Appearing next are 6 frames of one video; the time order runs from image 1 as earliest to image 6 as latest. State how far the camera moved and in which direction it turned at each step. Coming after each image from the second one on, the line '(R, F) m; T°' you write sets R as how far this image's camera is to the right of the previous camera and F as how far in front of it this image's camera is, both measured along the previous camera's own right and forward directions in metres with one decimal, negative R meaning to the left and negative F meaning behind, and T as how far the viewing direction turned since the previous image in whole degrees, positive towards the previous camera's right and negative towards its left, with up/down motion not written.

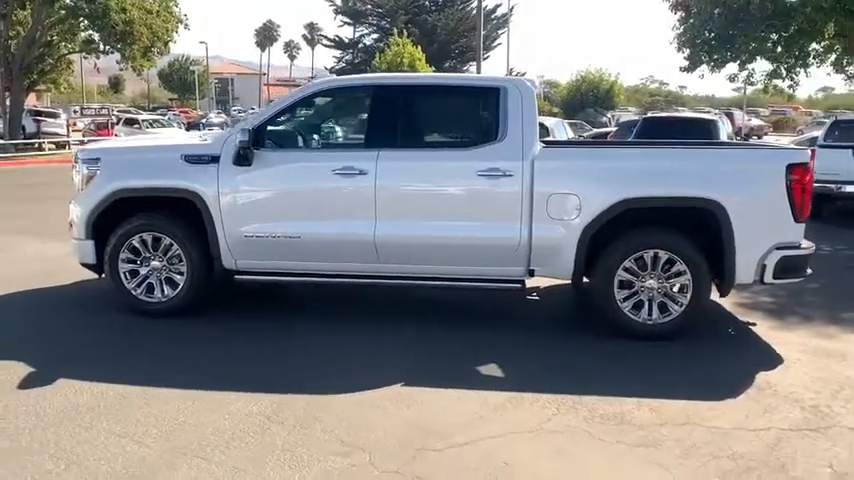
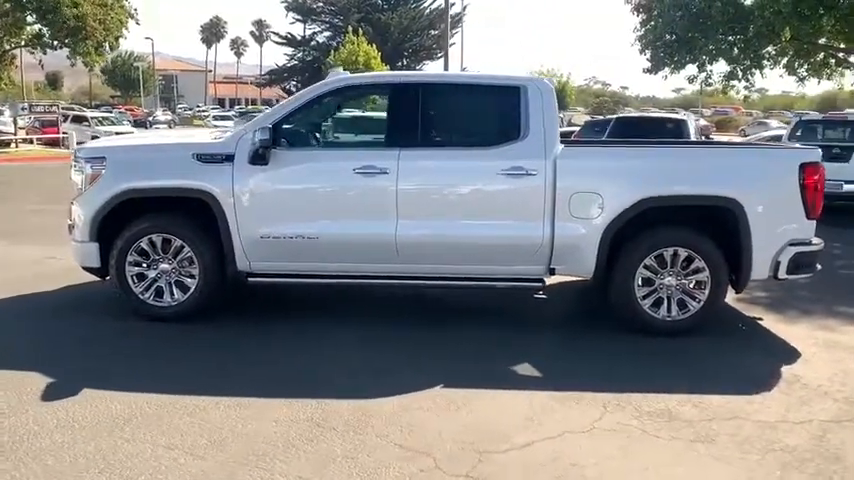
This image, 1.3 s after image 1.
(-0.7, +0.1) m; +4°
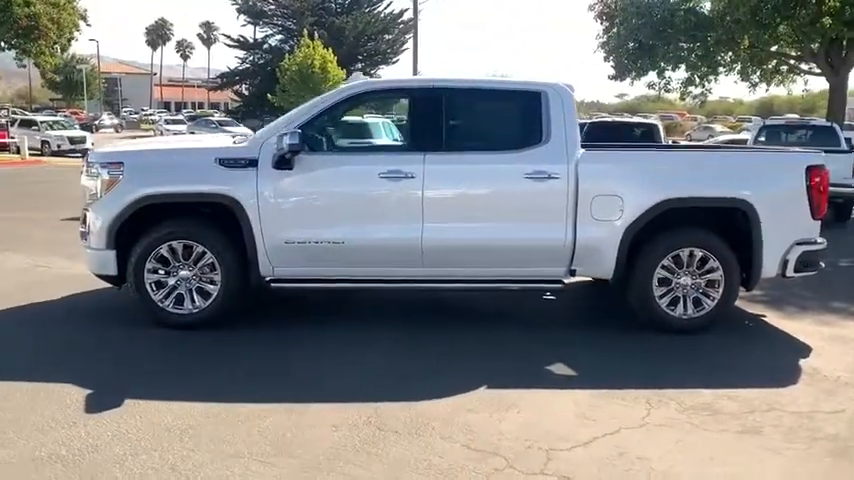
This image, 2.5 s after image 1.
(-0.7, 0.0) m; +4°
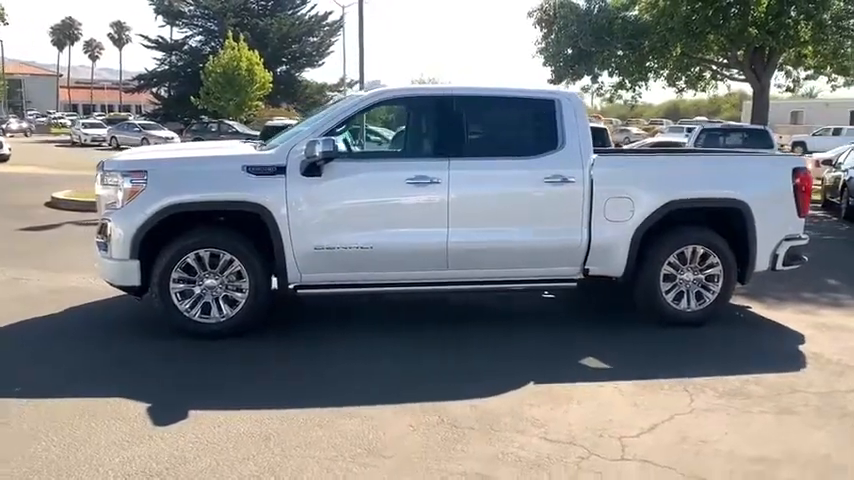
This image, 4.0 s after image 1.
(-1.0, -0.1) m; +7°
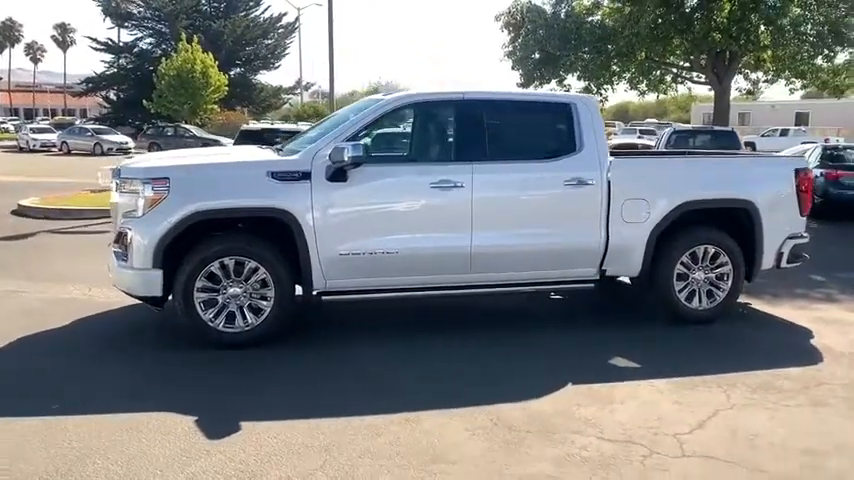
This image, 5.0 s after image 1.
(-0.7, 0.0) m; +4°
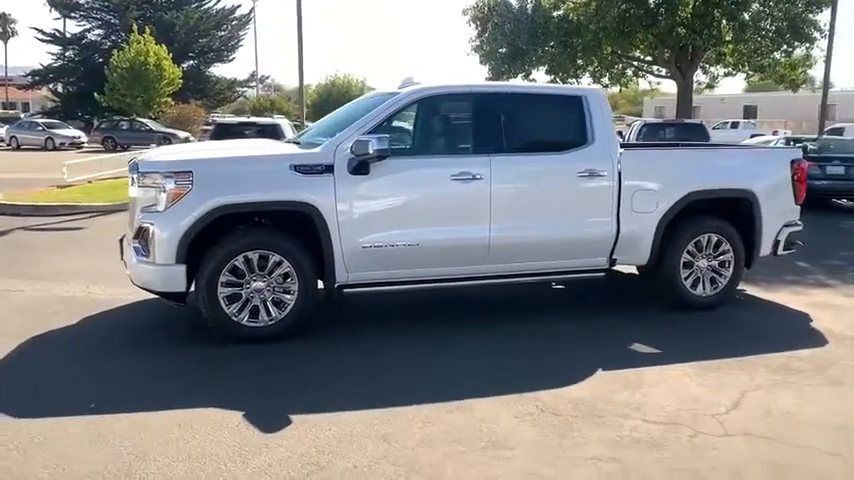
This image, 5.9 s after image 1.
(-0.6, 0.0) m; +4°
